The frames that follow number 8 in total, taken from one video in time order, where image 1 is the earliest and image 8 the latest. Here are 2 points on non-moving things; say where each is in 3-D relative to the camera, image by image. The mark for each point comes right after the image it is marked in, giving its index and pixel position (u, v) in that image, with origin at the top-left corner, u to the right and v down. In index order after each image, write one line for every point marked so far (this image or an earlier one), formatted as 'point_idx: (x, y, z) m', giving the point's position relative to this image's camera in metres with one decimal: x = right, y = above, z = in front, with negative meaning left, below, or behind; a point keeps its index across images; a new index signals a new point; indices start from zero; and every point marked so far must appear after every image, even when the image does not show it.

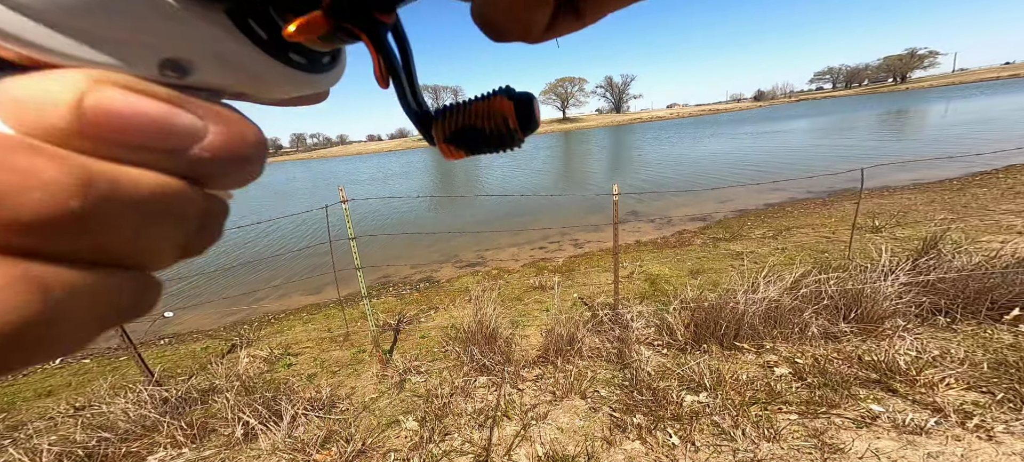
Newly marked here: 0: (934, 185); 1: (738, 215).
0: (+11.5, +1.3, +10.7) m
1: (+6.6, +0.4, +11.5) m
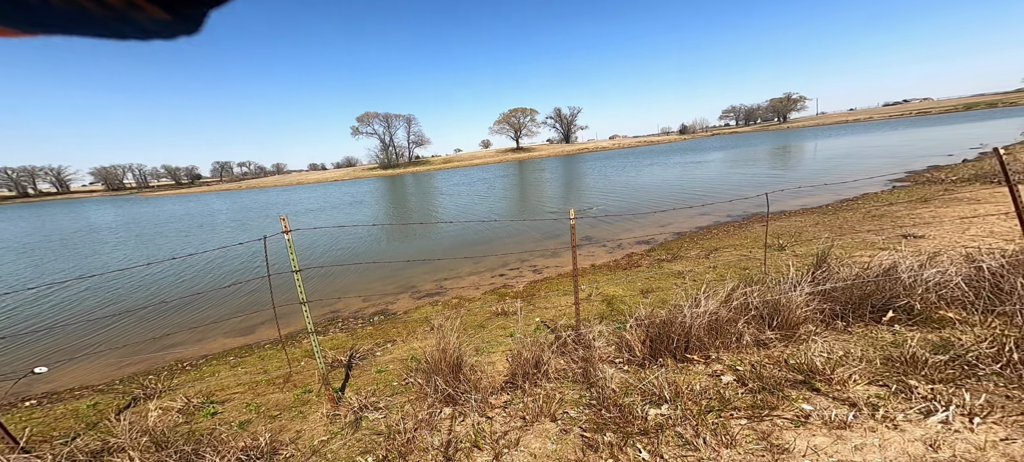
0: (+10.1, +0.8, +12.2) m
1: (+5.2, -0.3, +12.3) m
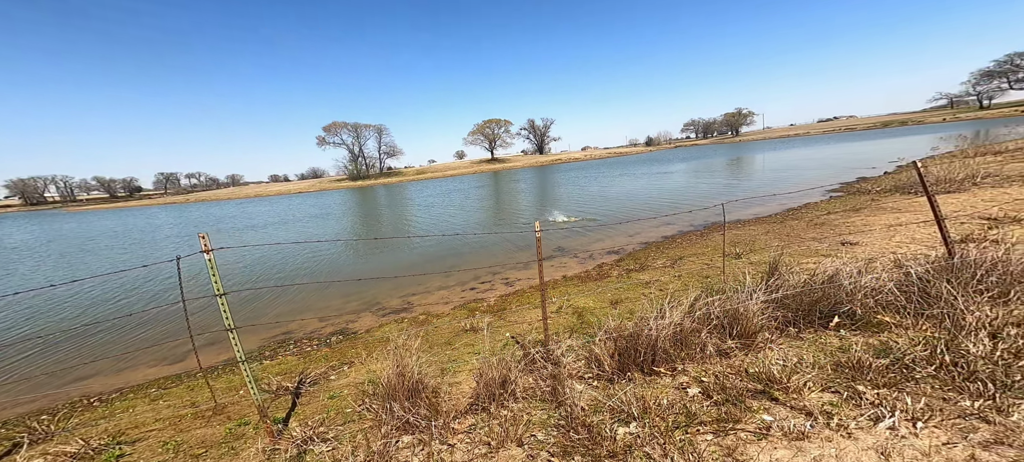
0: (+9.0, +0.5, +13.0) m
1: (+4.1, -0.6, +12.6) m
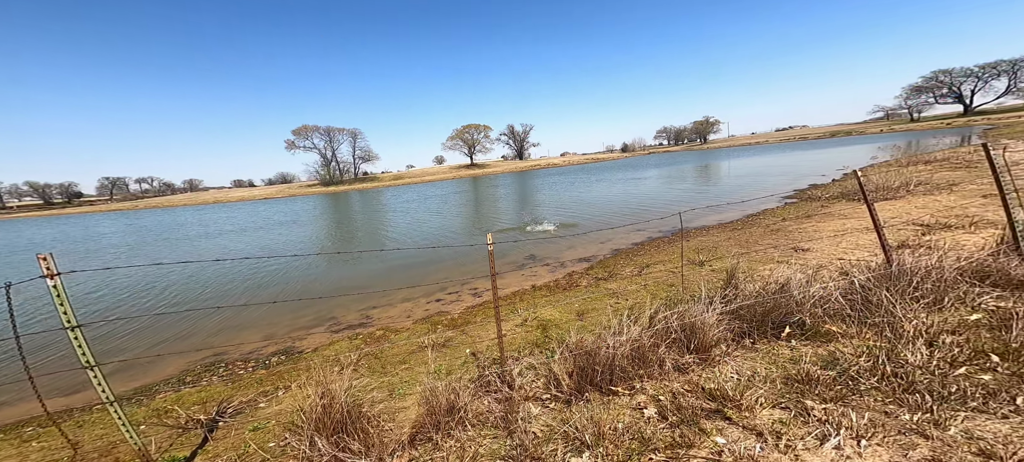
0: (+7.8, +0.3, +13.5) m
1: (+3.0, -0.9, +12.7) m
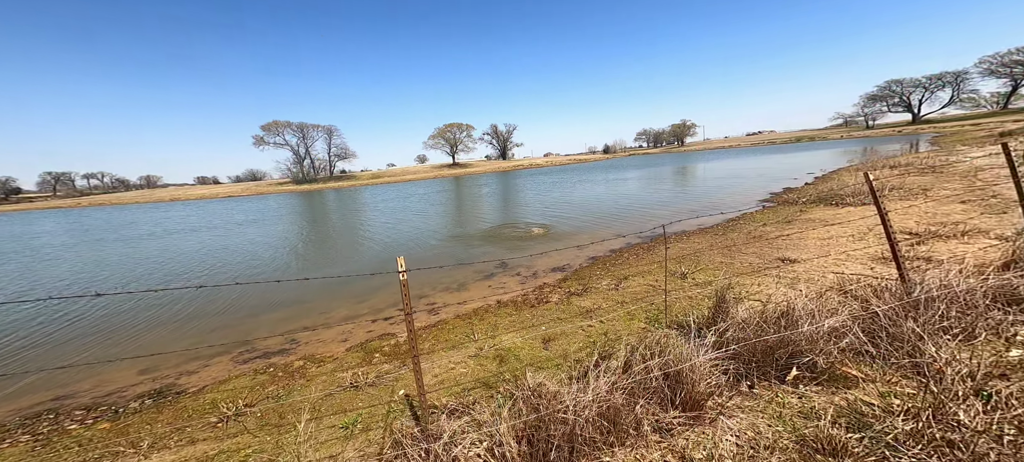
0: (+6.7, +0.2, +12.9) m
1: (+2.0, -1.0, +11.9) m
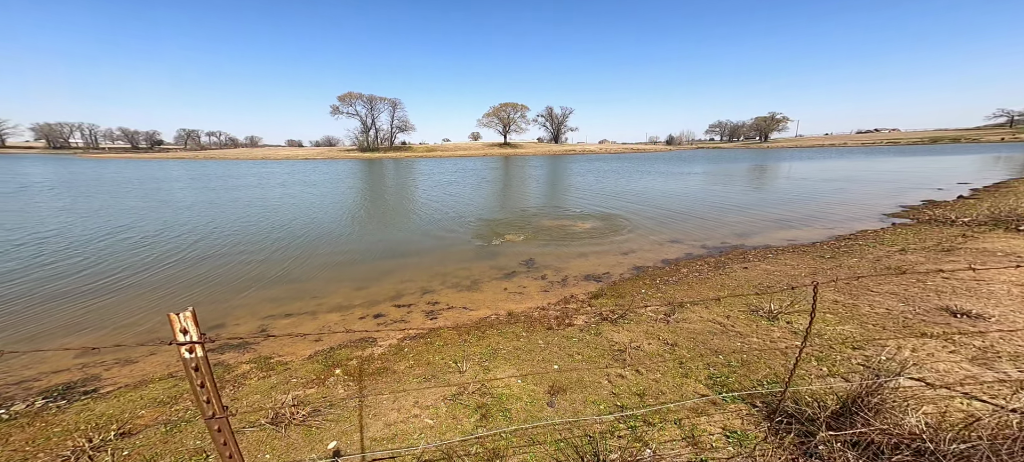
0: (+7.5, -0.3, +9.8) m
1: (+2.6, -1.0, +9.4) m
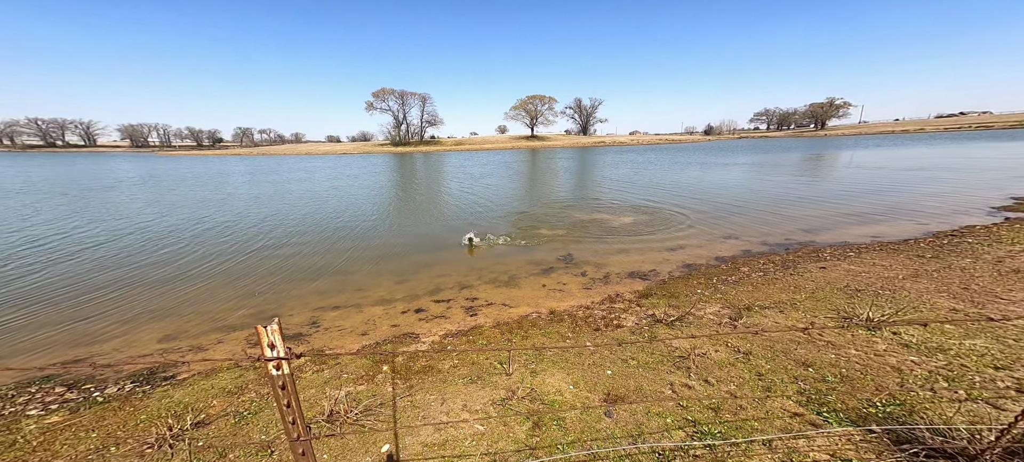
0: (+8.6, -0.2, +8.7) m
1: (+3.7, -0.9, +8.6) m
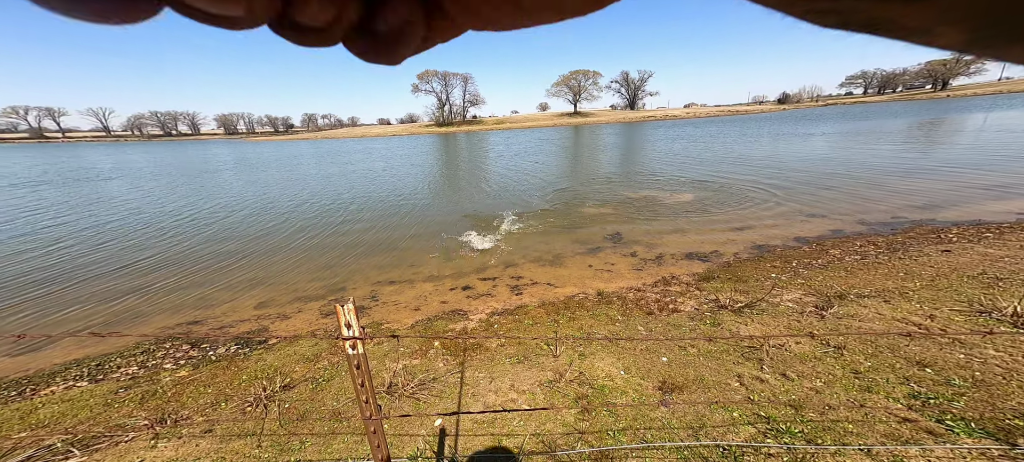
0: (+9.6, +0.3, +7.2) m
1: (+4.7, -0.4, +7.7) m
